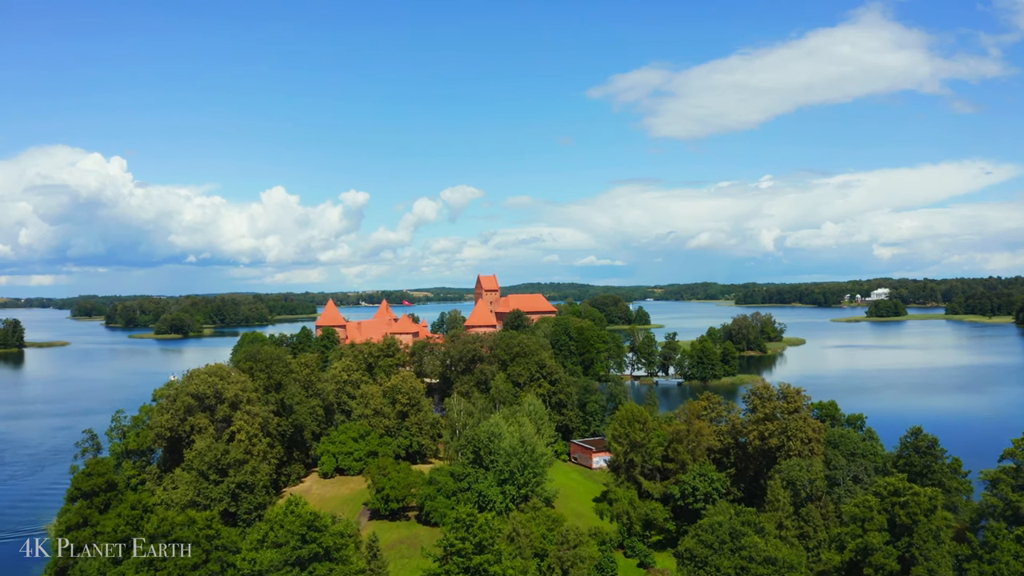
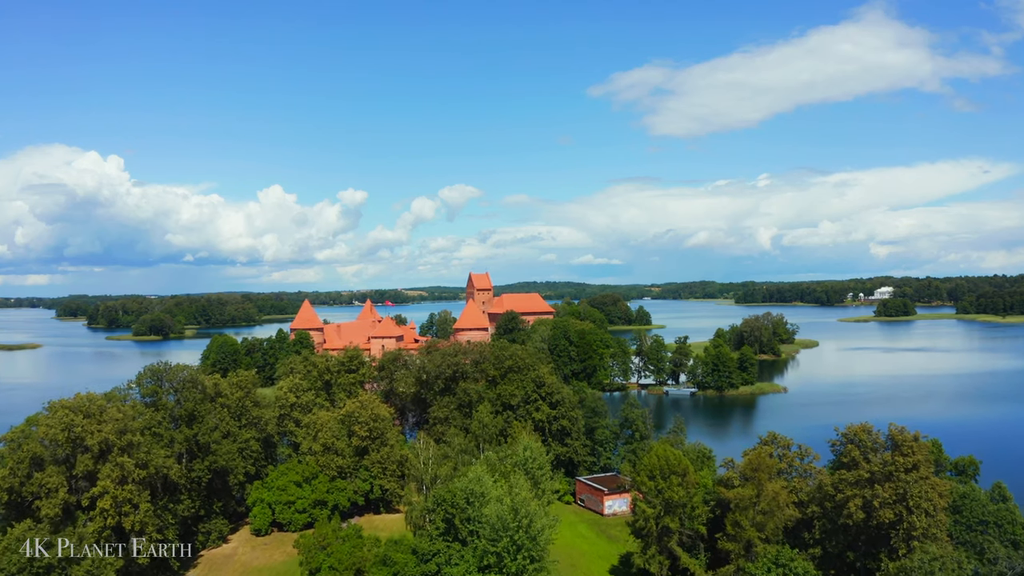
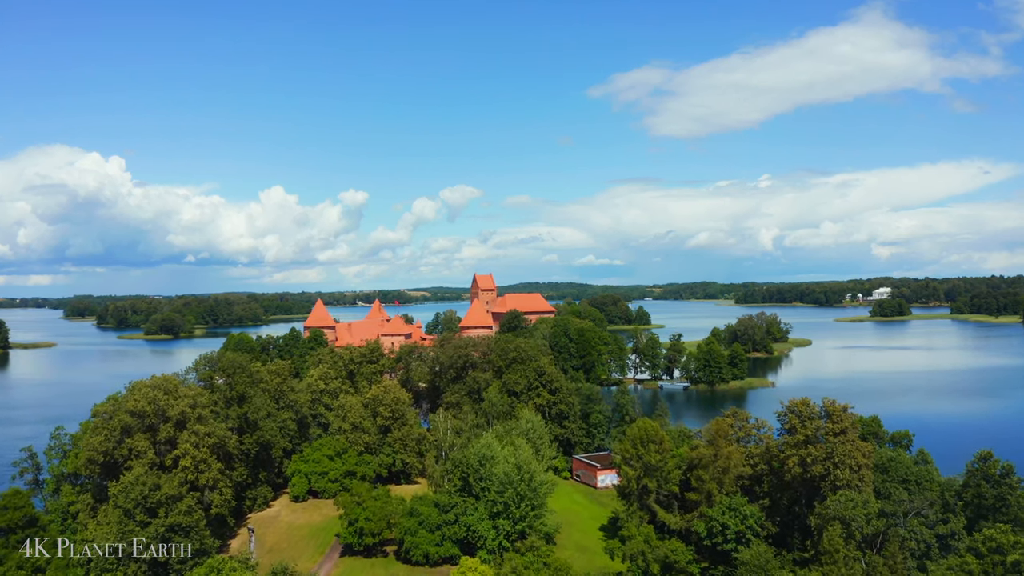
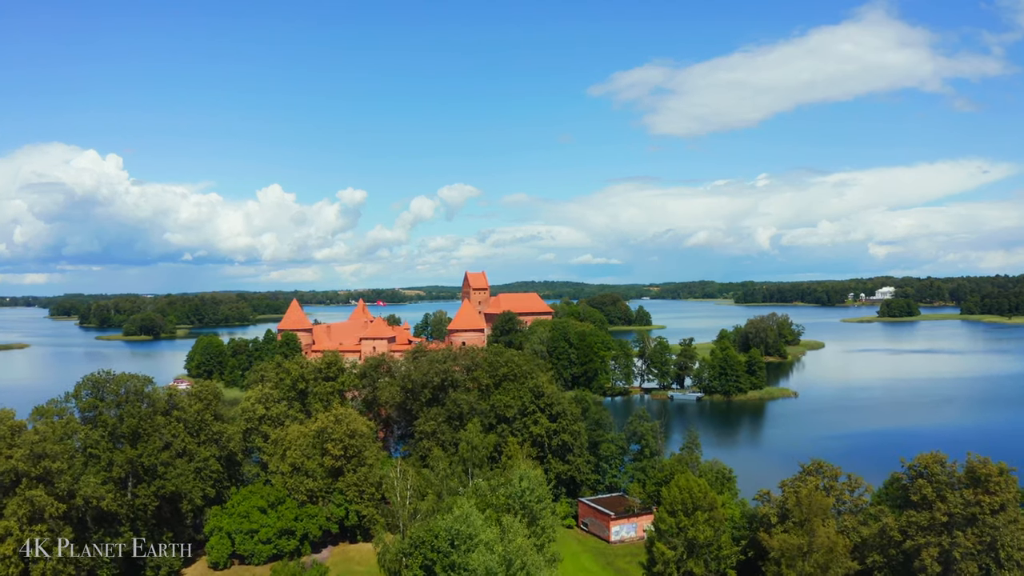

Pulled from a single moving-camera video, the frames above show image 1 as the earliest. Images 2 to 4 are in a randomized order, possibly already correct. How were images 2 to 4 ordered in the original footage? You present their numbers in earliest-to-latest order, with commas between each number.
3, 2, 4
